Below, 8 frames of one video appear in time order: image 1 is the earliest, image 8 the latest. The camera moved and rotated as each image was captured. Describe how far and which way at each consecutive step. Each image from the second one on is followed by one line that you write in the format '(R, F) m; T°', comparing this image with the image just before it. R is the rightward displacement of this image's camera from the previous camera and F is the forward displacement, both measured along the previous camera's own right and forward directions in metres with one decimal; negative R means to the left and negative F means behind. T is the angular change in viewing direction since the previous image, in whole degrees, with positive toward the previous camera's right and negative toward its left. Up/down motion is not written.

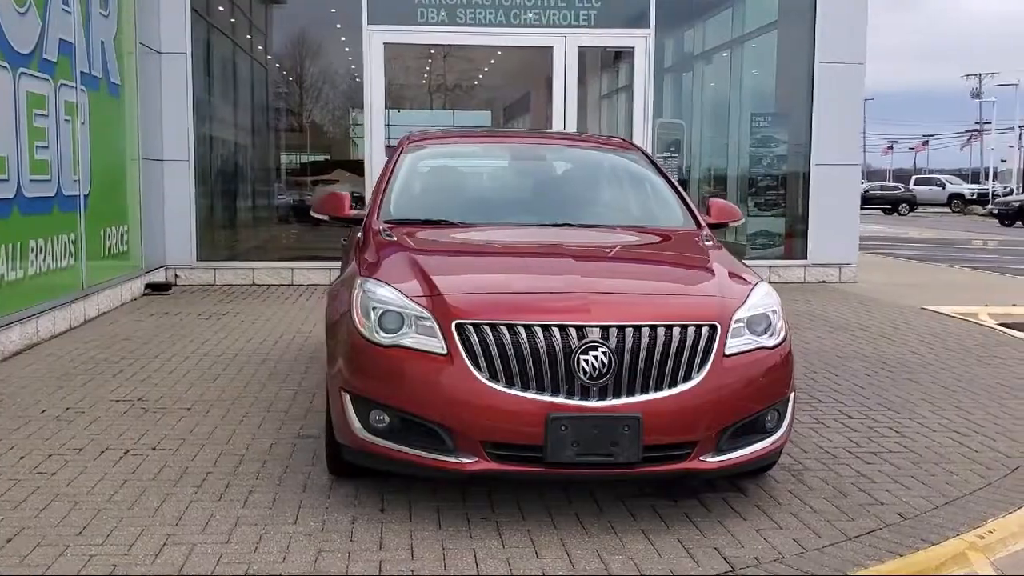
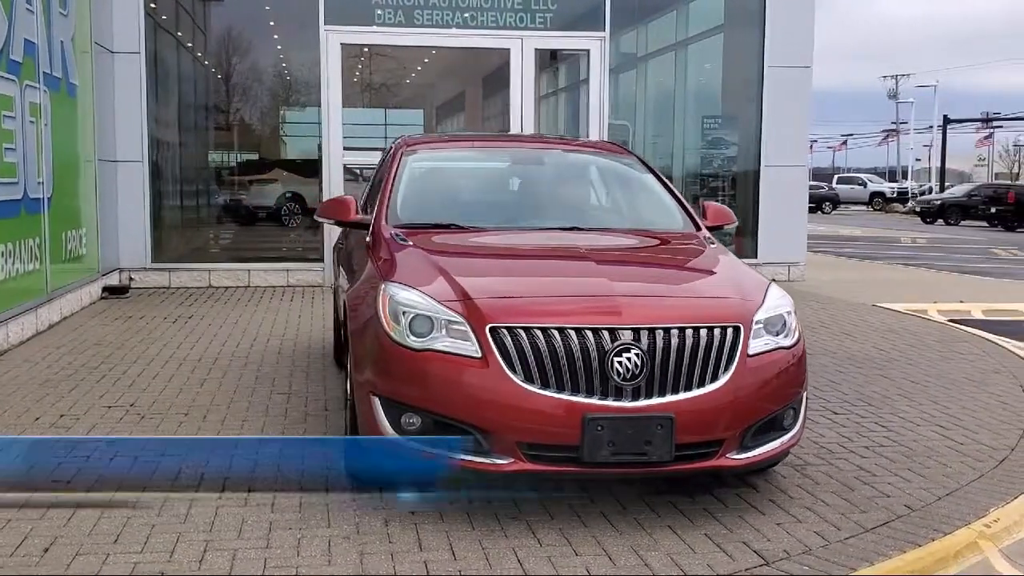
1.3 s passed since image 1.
(-0.3, -0.1) m; +3°
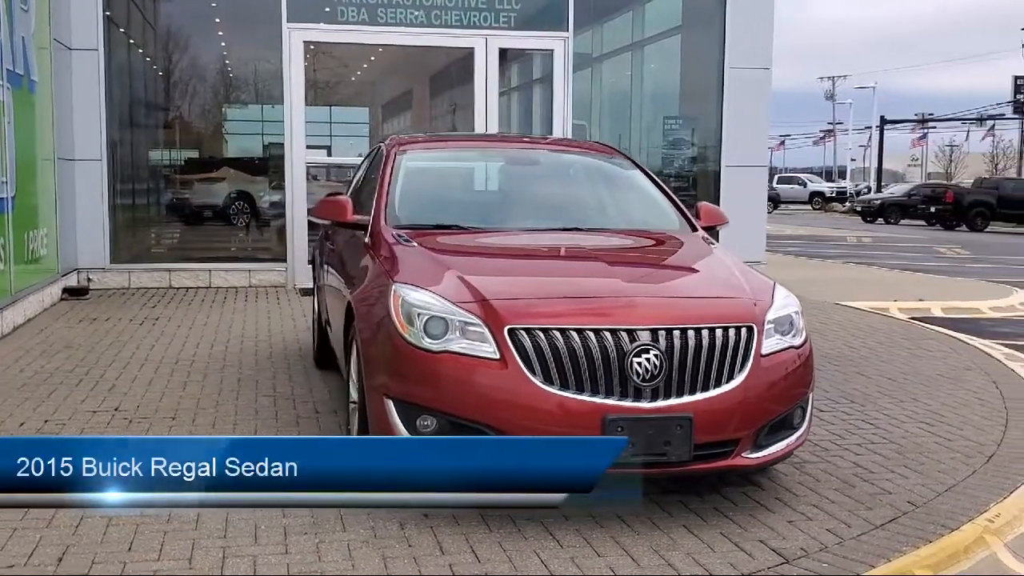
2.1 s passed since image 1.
(-0.2, 0.0) m; +3°
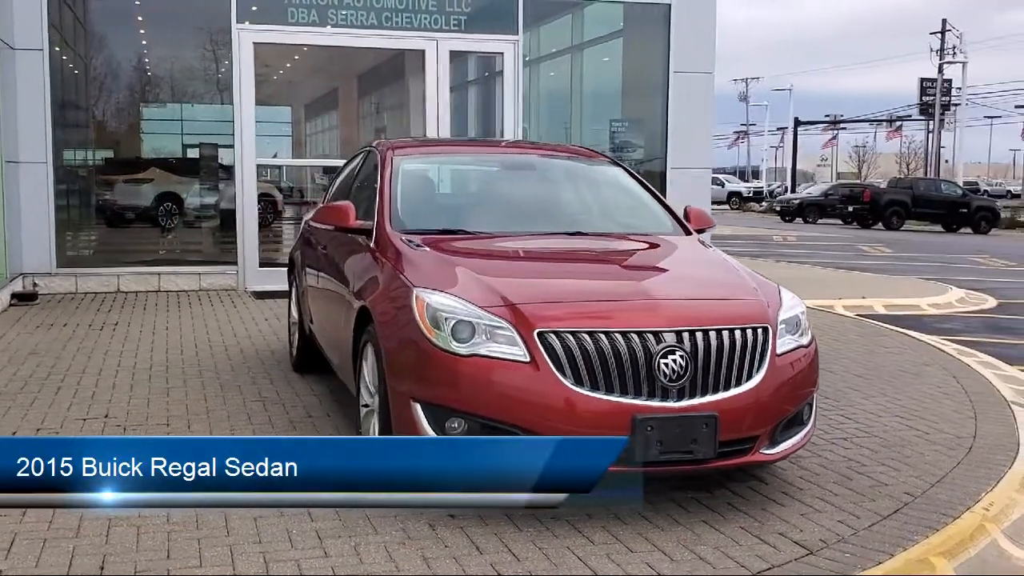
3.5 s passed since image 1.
(-0.3, -0.1) m; +4°
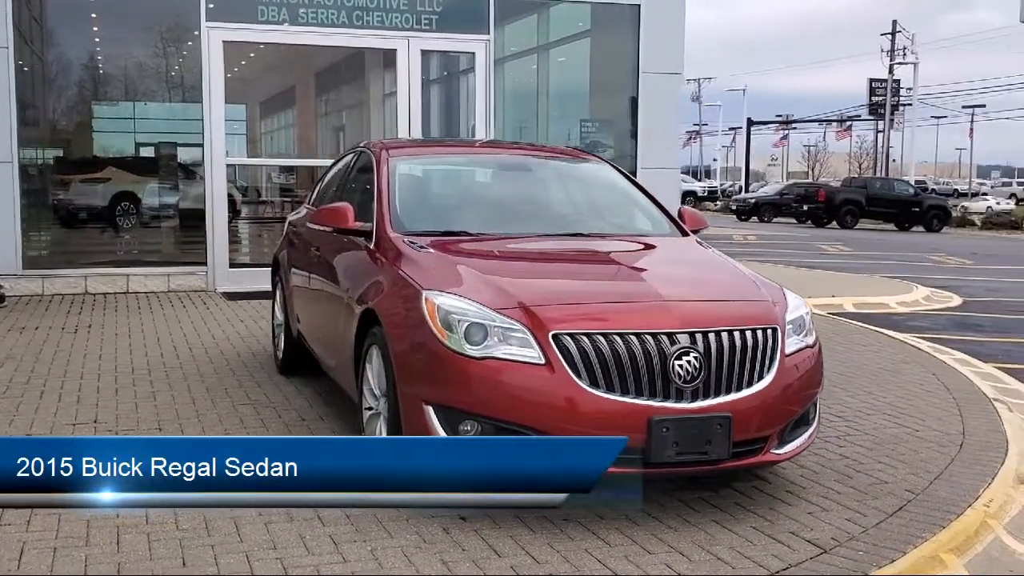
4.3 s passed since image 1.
(-0.2, 0.0) m; +2°
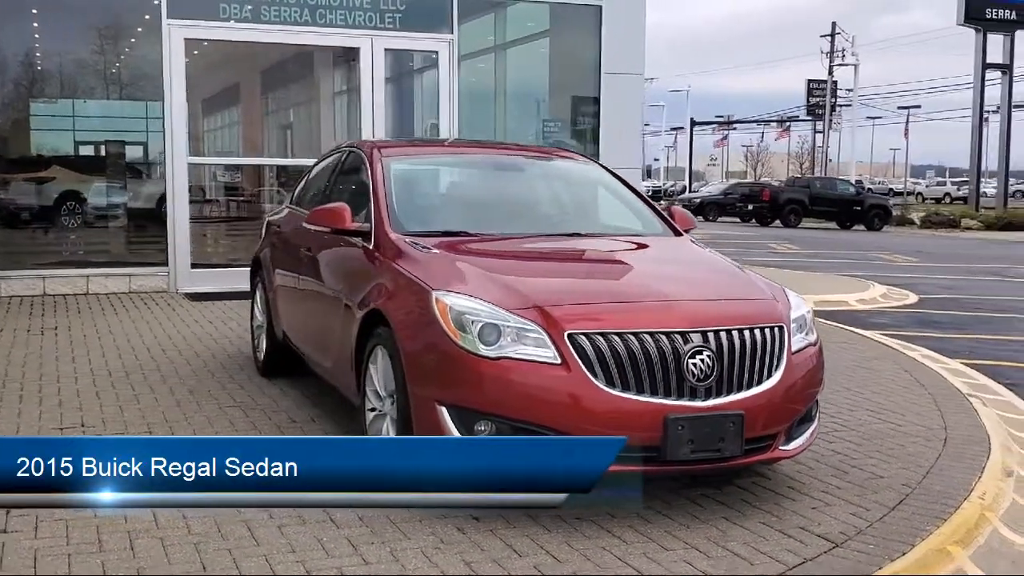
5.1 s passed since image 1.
(-0.2, 0.0) m; +3°
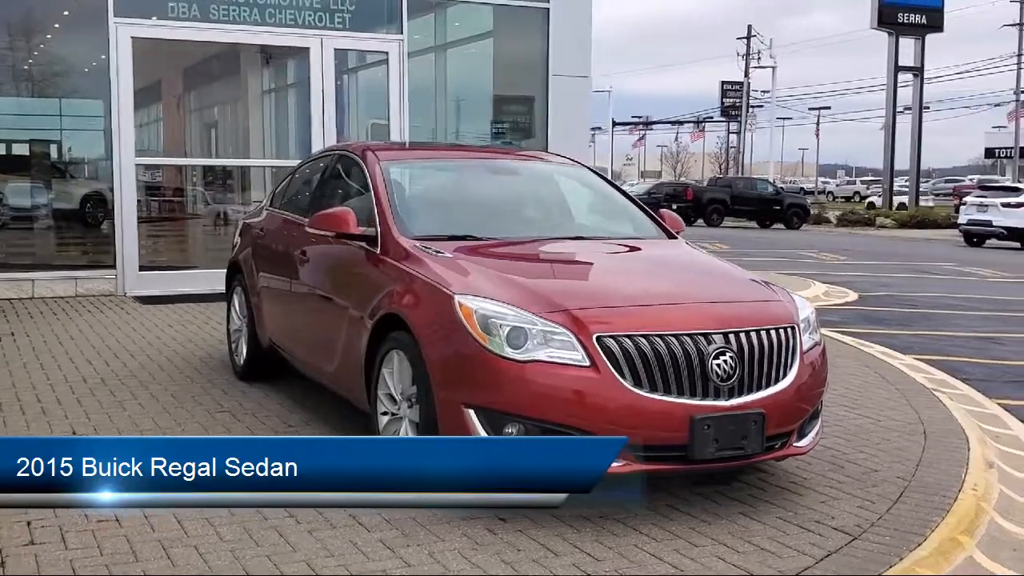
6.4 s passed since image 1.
(-0.4, -0.1) m; +4°
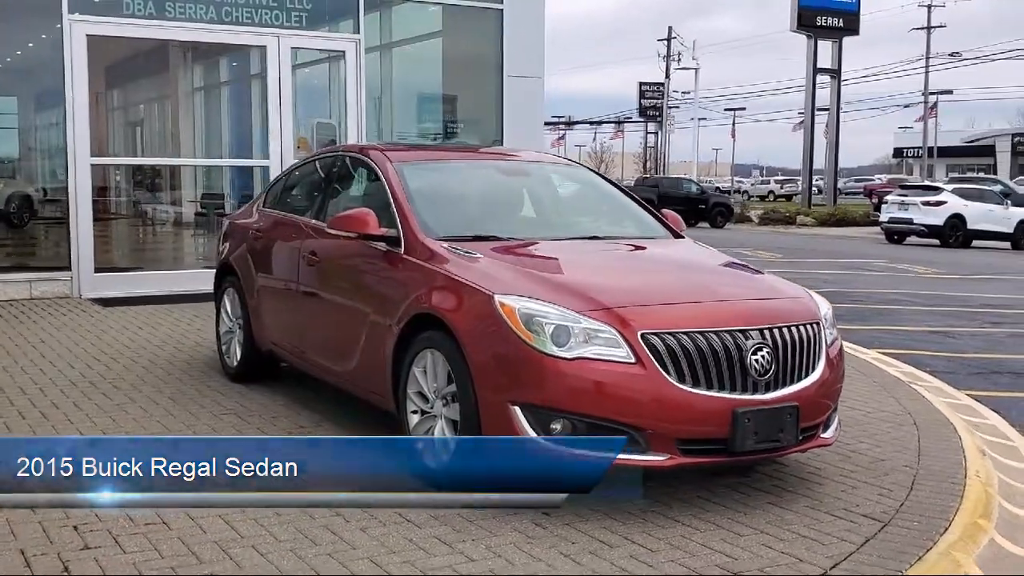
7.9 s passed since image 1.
(-0.4, -0.1) m; +4°
